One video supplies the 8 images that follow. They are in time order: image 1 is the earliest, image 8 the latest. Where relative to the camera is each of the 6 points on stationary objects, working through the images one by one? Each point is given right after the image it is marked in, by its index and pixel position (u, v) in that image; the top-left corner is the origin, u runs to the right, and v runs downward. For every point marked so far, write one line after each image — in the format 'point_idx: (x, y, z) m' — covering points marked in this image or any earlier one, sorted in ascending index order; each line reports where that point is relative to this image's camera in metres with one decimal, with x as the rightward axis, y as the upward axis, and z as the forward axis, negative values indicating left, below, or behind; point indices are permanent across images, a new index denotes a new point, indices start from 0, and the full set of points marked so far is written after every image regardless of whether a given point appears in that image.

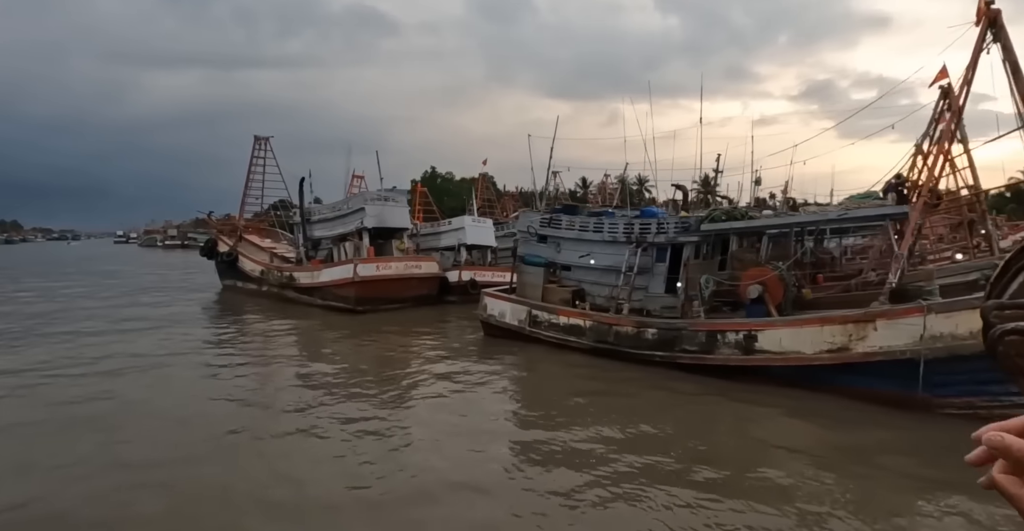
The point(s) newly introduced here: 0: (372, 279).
0: (-3.9, -0.4, +16.9) m
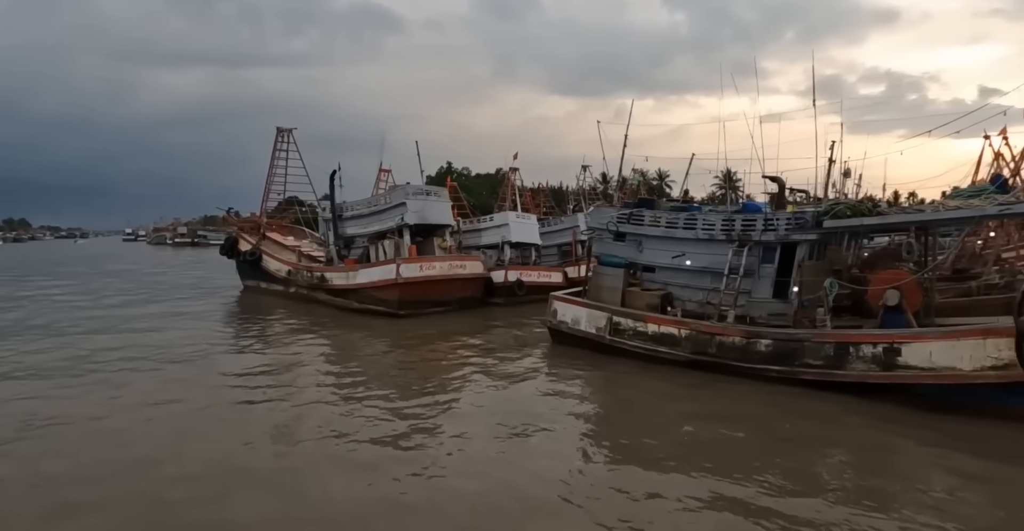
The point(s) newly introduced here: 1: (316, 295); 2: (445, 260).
0: (-2.4, -0.4, +15.4) m
1: (-5.8, -0.9, +17.6) m
2: (-1.8, +0.1, +16.3) m
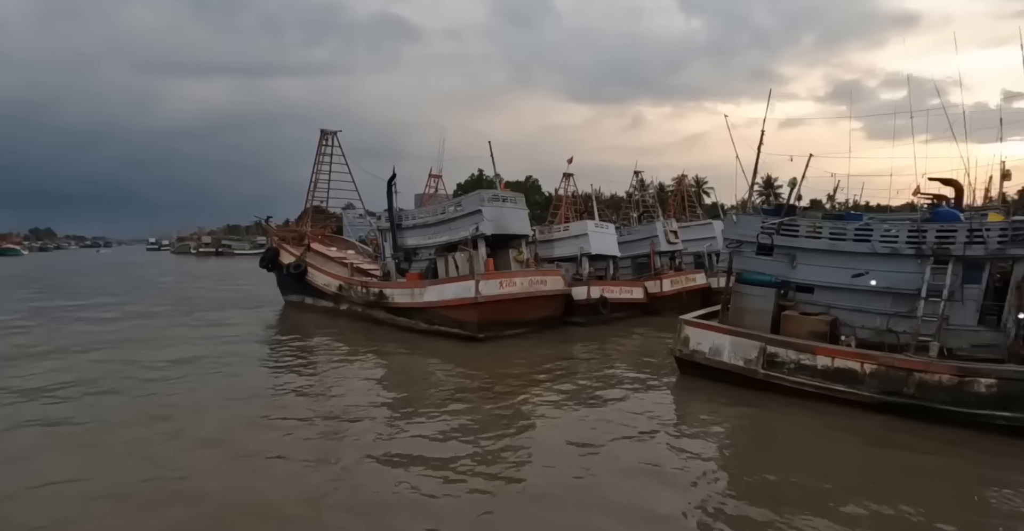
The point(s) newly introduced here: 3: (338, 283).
0: (-0.4, -0.7, +13.7) m
1: (-3.6, -1.3, +15.9) m
2: (+0.3, -0.2, +14.6) m
3: (-4.7, -0.5, +16.7) m
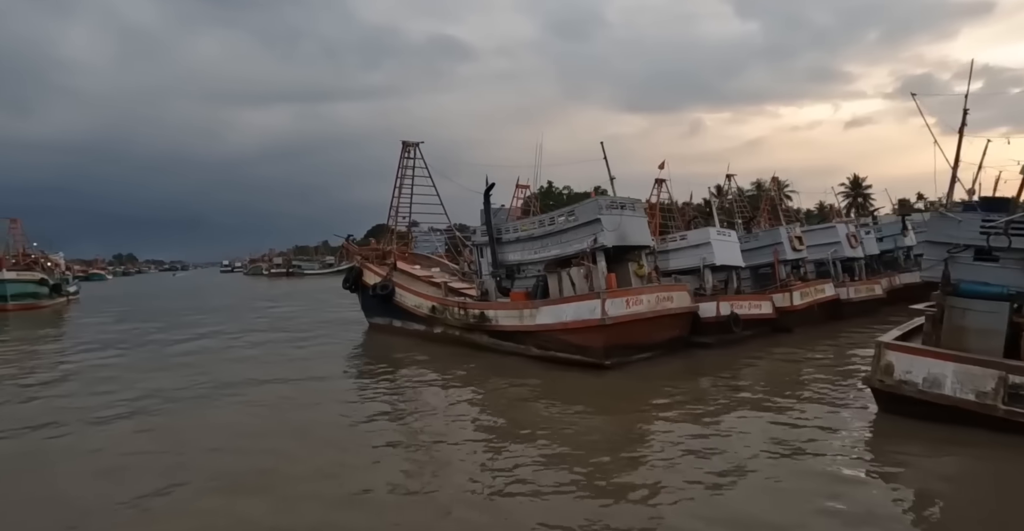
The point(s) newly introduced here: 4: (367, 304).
0: (+2.1, -1.0, +12.1) m
1: (-1.0, -1.7, +14.5) m
2: (+2.9, -0.5, +12.9) m
3: (-2.0, -0.9, +15.5) m
4: (-4.1, -1.1, +17.9) m
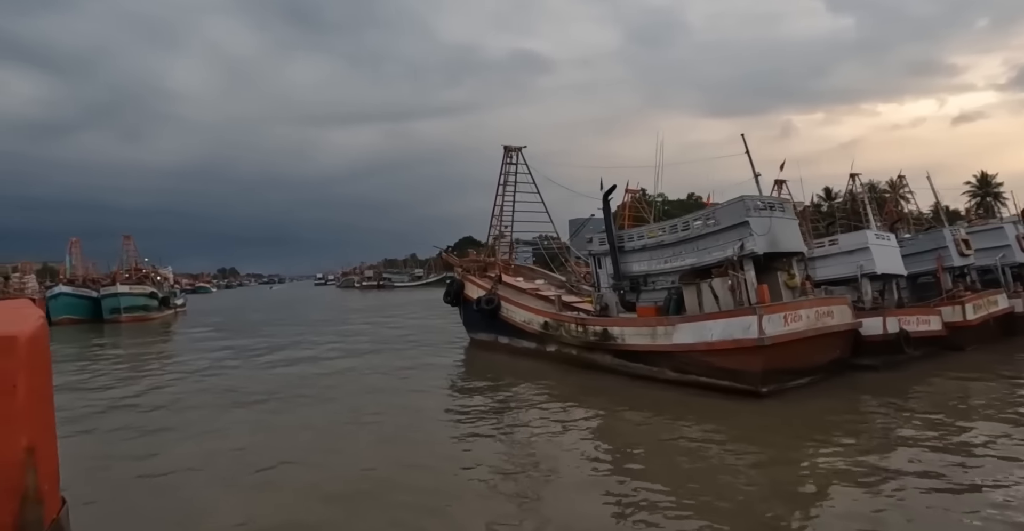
0: (+4.3, -1.2, +10.2) m
1: (+1.6, -1.9, +13.0) m
2: (+5.2, -0.7, +11.0) m
3: (+0.7, -1.2, +14.1) m
4: (-1.1, -1.4, +16.8) m
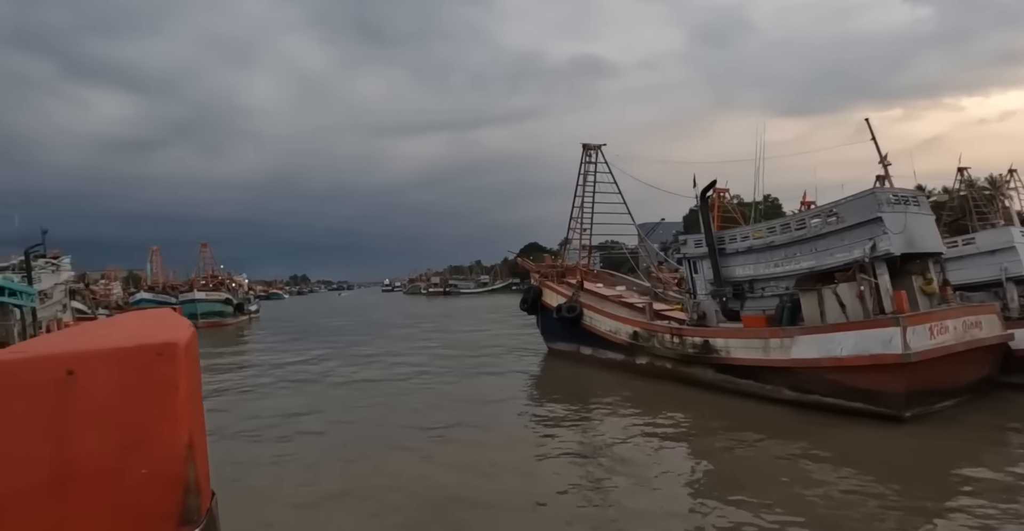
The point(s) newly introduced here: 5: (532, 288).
0: (+5.7, -1.2, +8.7) m
1: (+3.2, -2.0, +11.7) m
2: (+6.6, -0.7, +9.4) m
3: (+2.5, -1.3, +12.9) m
4: (+0.9, -1.6, +15.8) m
5: (+0.5, -0.6, +16.2) m
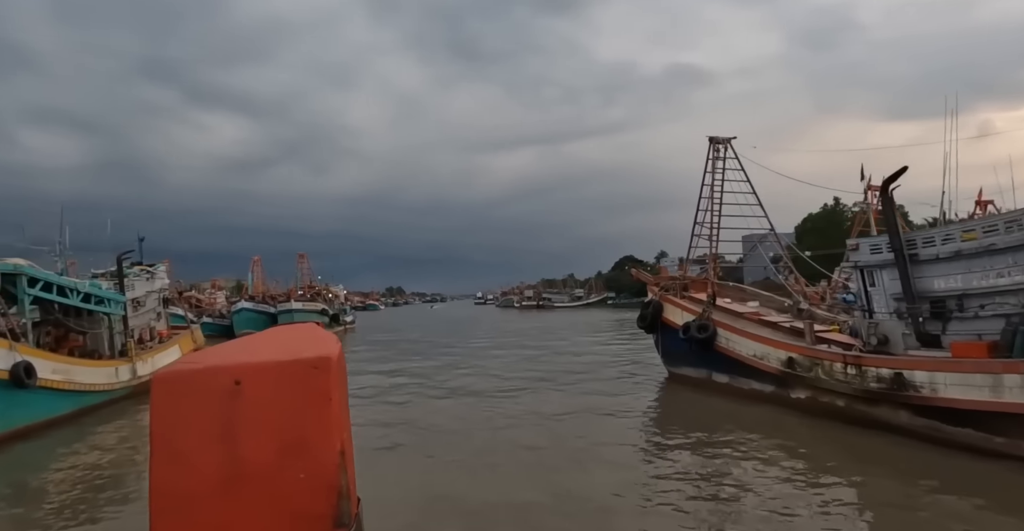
0: (+7.1, -1.3, +5.8) m
1: (+5.1, -2.1, +9.2) m
2: (+8.1, -0.8, +6.4) m
3: (+4.5, -1.5, +10.5) m
4: (+3.4, -1.8, +13.5) m
5: (+3.1, -0.8, +14.0) m
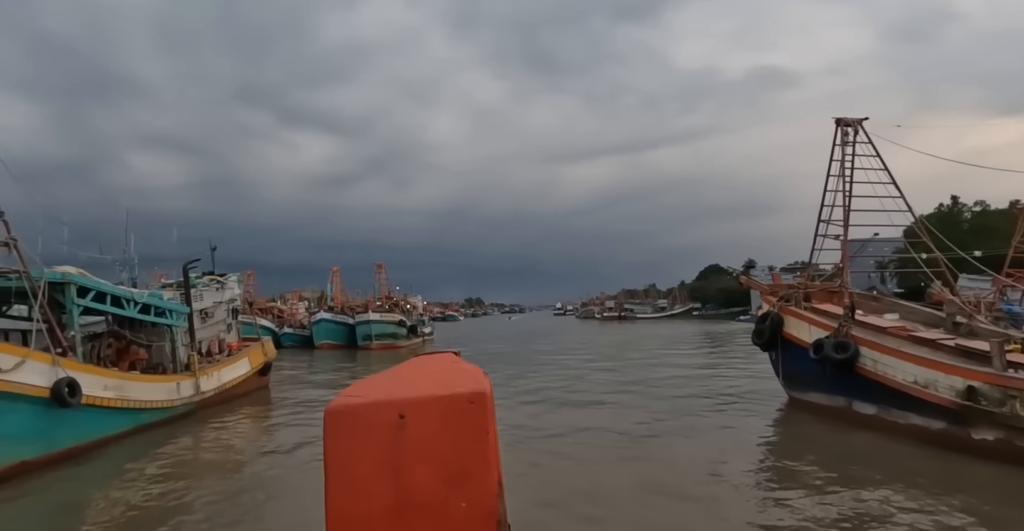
0: (+7.8, -1.3, +3.3) m
1: (+6.2, -2.2, +6.8) m
2: (+8.9, -0.8, +3.7) m
3: (+5.8, -1.5, +8.2) m
4: (+5.0, -1.9, +11.3) m
5: (+4.8, -0.9, +11.9) m
